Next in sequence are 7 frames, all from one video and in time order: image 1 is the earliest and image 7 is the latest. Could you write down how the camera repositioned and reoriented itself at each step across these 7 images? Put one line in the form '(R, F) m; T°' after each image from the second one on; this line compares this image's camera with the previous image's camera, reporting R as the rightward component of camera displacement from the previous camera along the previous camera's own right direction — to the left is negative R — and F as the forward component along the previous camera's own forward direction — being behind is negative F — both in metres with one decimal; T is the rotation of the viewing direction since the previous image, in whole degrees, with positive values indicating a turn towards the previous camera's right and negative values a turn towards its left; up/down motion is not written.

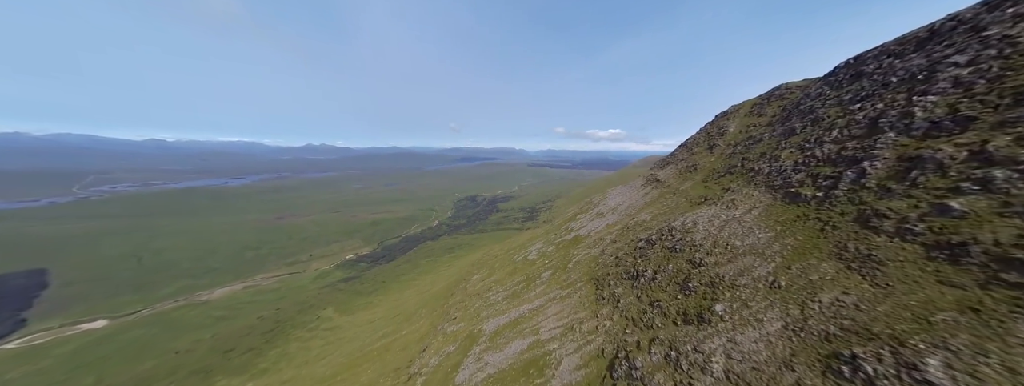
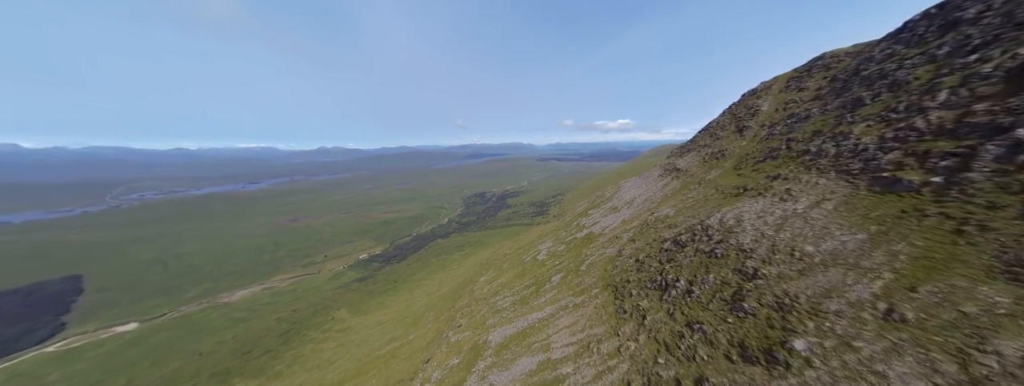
(+1.1, +5.7) m; -2°
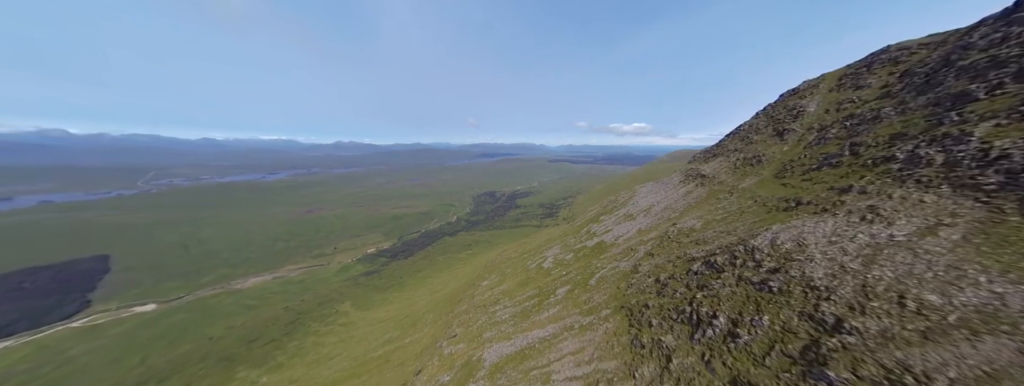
(+1.2, +5.3) m; -2°
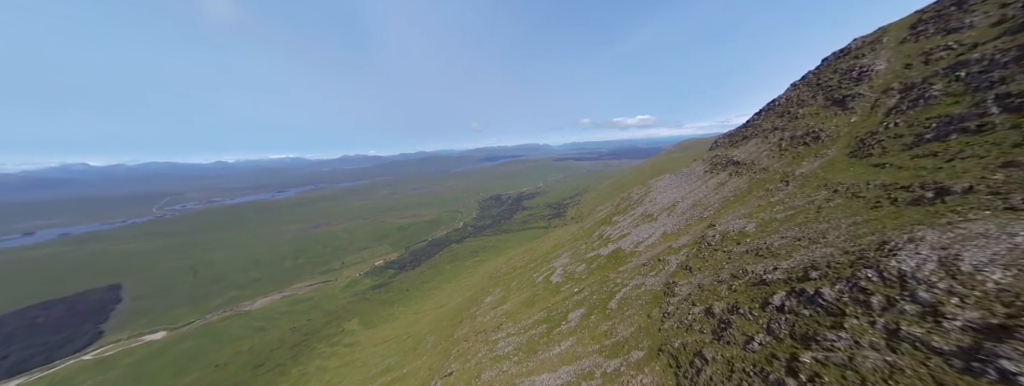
(+2.3, +9.8) m; -1°
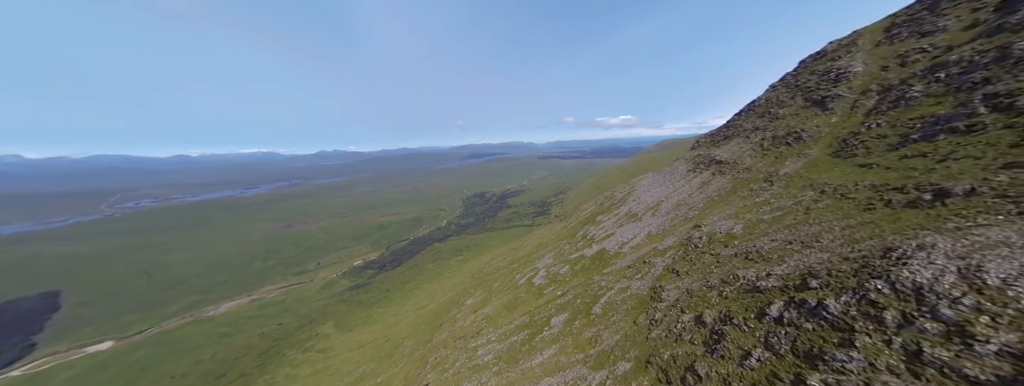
(+0.8, +2.9) m; +3°
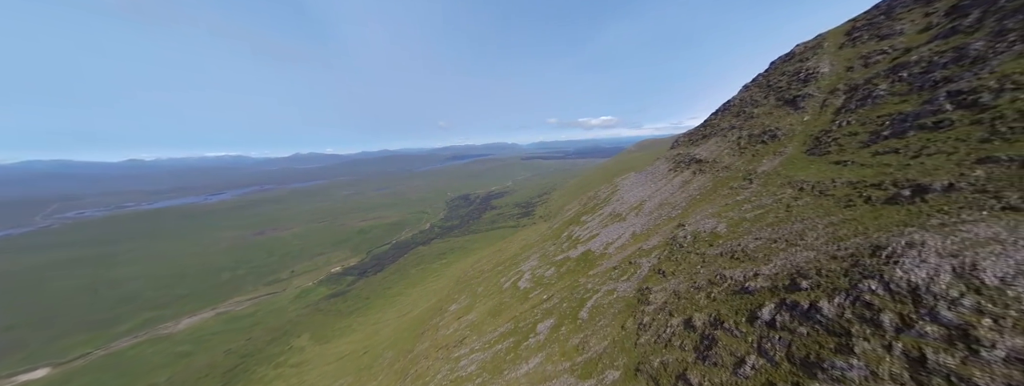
(+0.5, +1.7) m; +3°
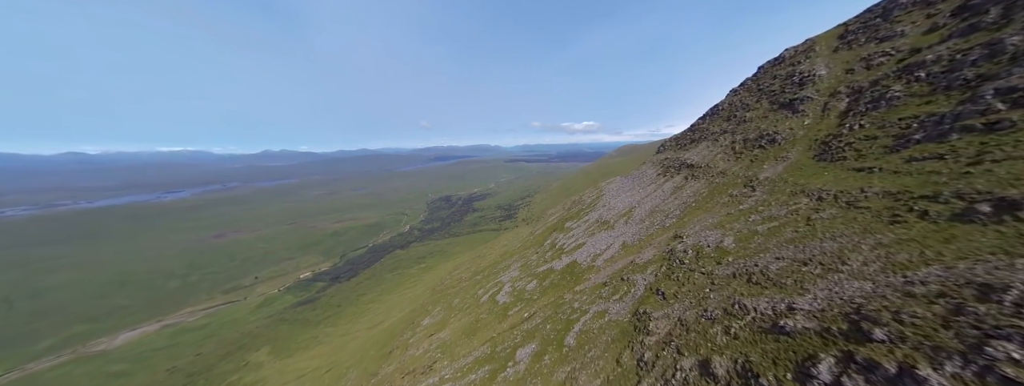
(+0.9, +5.8) m; +4°
